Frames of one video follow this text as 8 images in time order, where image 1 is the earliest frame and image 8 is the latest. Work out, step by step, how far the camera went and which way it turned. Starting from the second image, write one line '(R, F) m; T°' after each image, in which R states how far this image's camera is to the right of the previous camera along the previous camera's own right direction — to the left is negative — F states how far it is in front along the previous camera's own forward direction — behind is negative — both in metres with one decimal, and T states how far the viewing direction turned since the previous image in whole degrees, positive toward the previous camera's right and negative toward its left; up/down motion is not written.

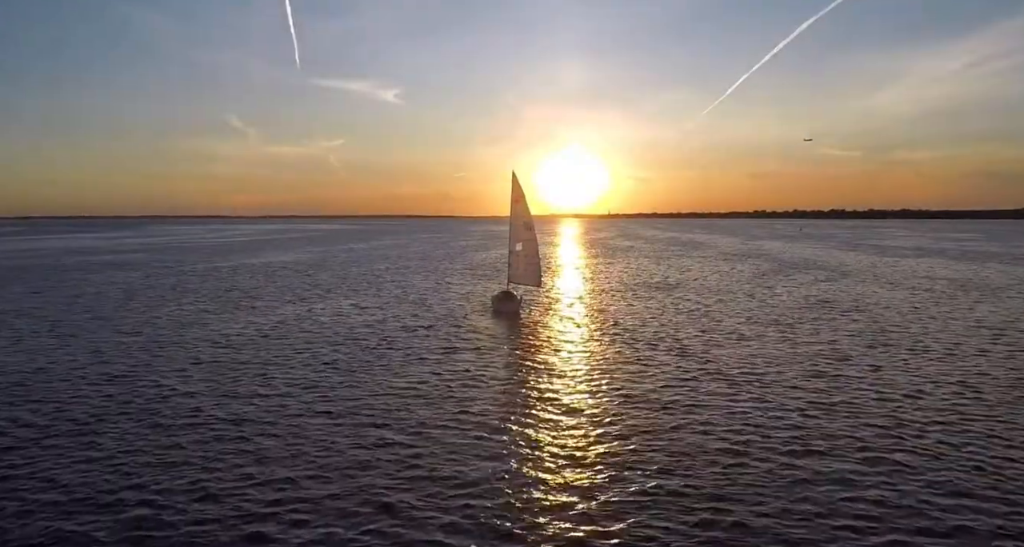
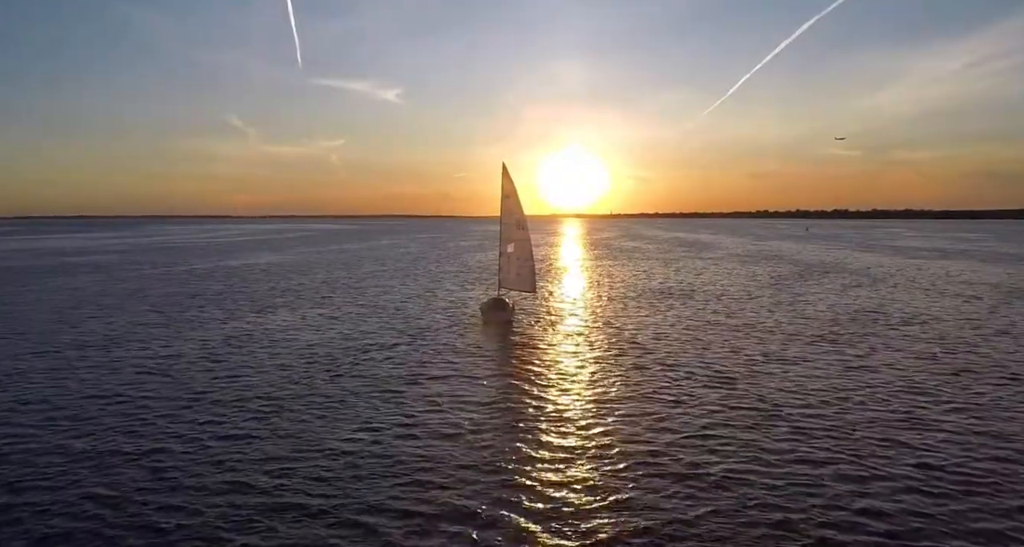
(+0.6, +5.6) m; 0°
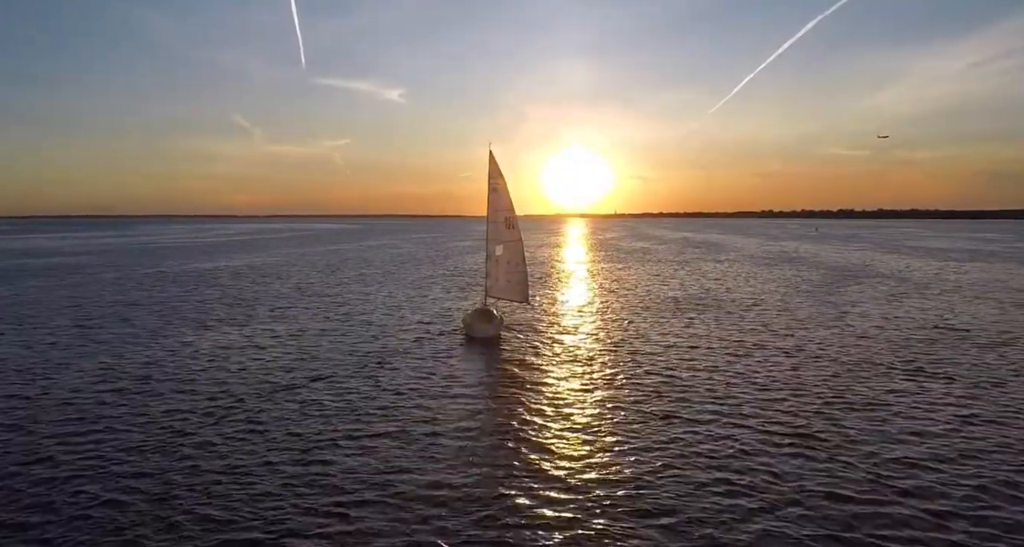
(+0.7, +6.5) m; 0°
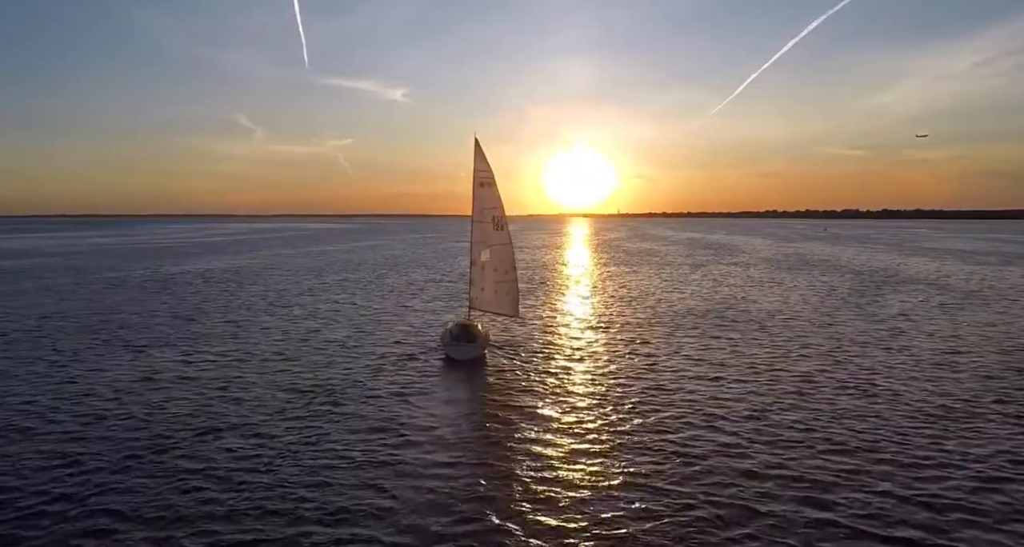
(+0.6, +5.3) m; 0°
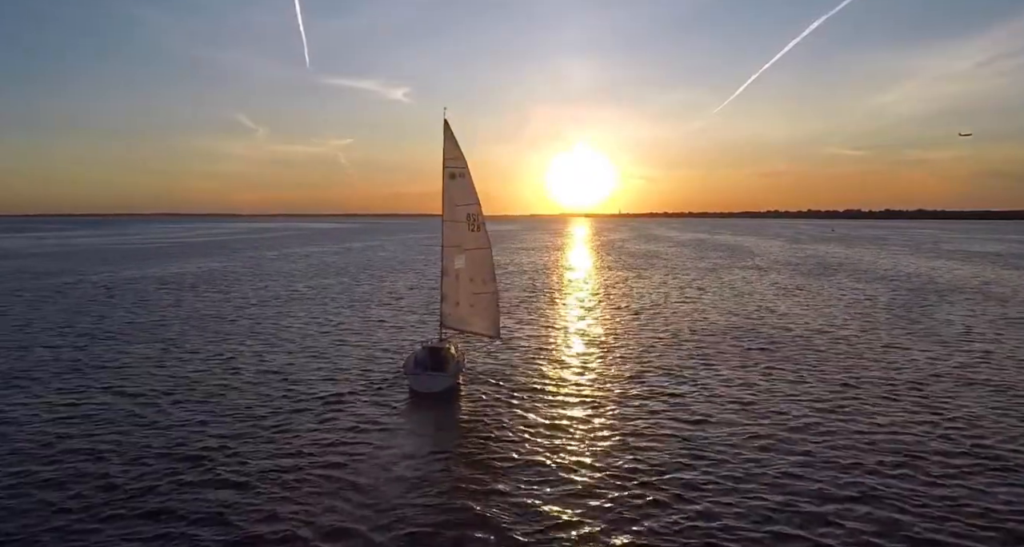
(+0.8, +5.7) m; 0°
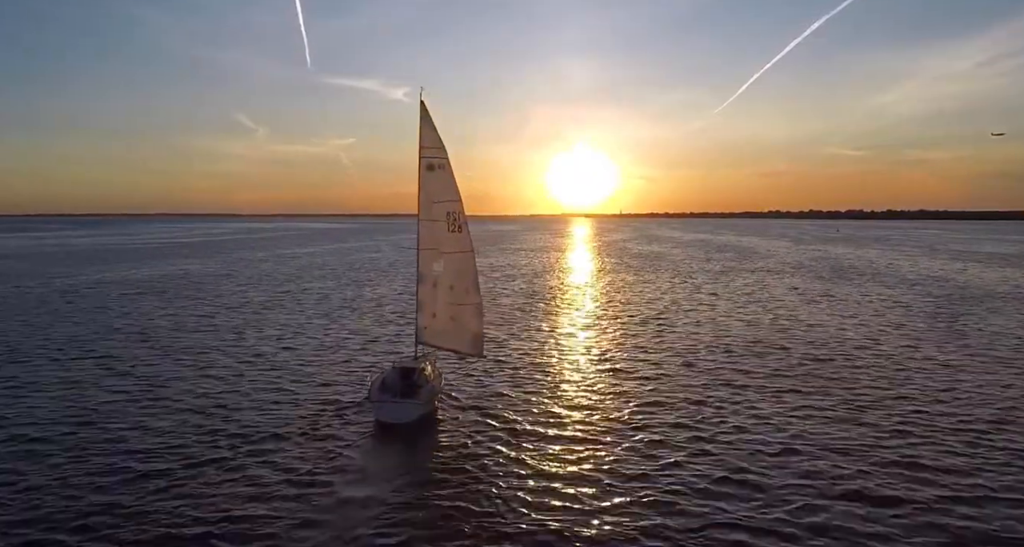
(+0.3, +3.5) m; 0°
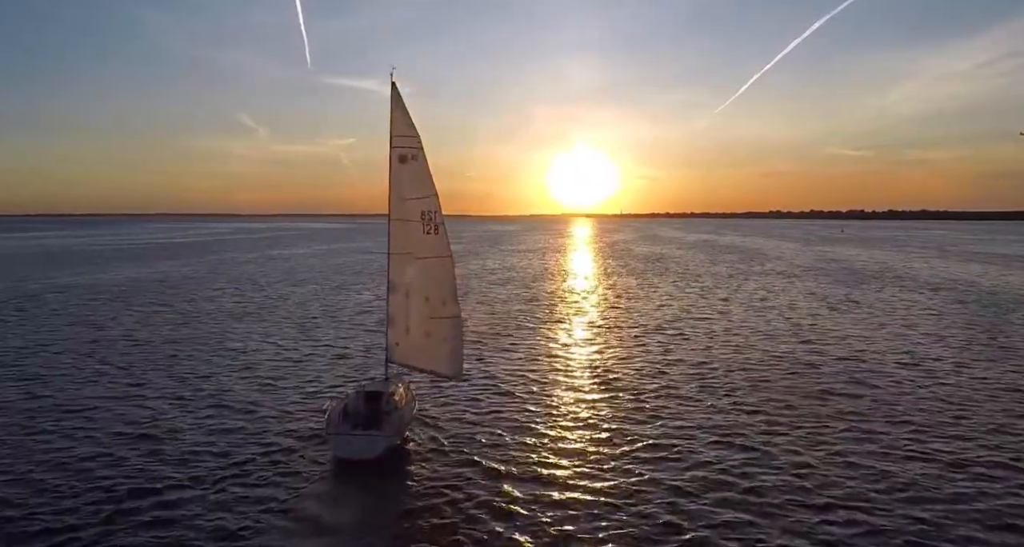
(+0.3, +2.9) m; 0°
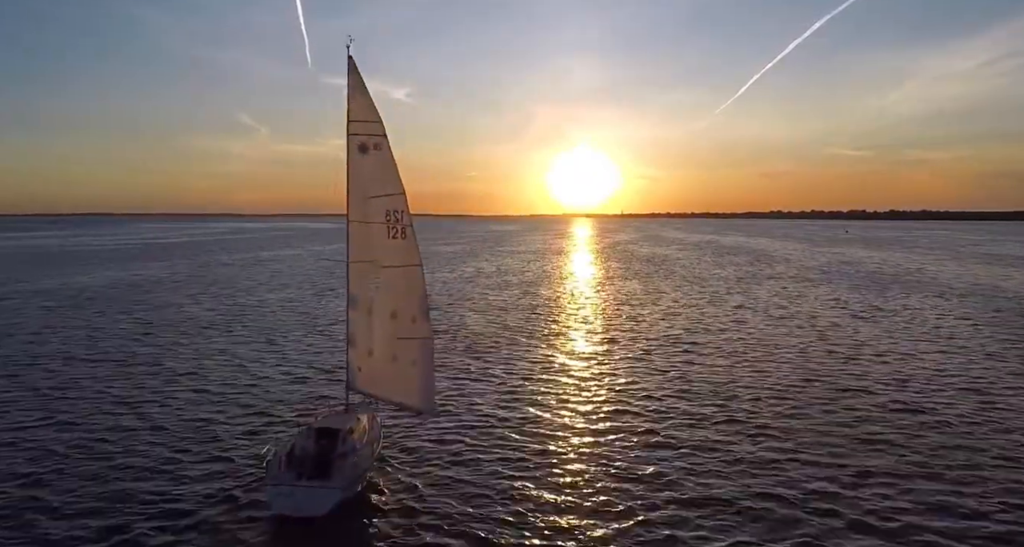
(+0.3, +2.9) m; 0°
